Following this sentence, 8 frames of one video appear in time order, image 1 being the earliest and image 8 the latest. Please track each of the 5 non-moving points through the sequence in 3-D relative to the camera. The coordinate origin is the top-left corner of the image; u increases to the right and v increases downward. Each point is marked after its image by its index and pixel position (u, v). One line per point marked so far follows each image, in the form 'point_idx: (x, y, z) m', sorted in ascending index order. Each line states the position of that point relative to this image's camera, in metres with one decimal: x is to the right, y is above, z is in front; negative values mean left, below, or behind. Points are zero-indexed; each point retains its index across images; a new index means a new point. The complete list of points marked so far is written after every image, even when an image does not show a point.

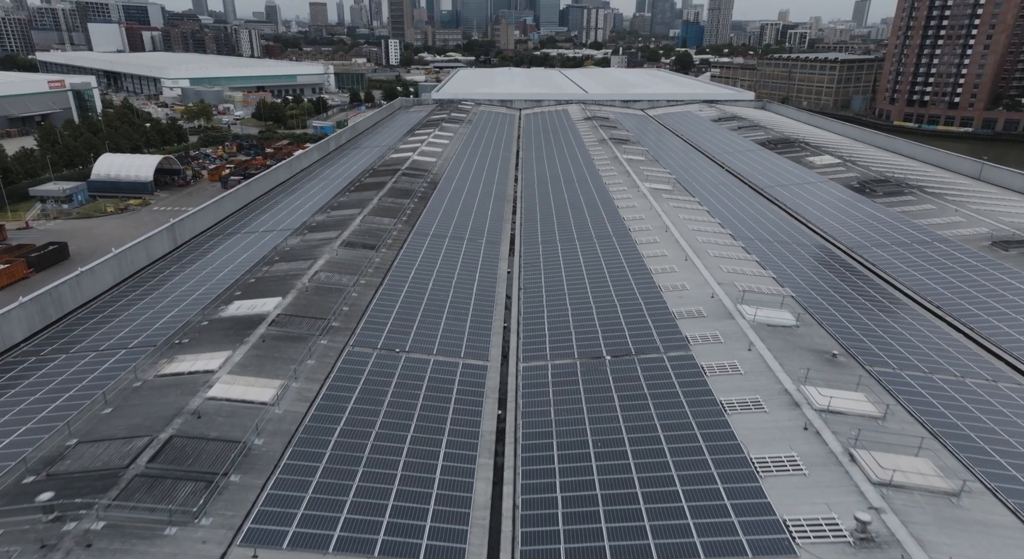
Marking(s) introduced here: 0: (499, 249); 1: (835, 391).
0: (-0.4, +0.9, +17.3) m
1: (+5.2, -1.8, +9.5) m
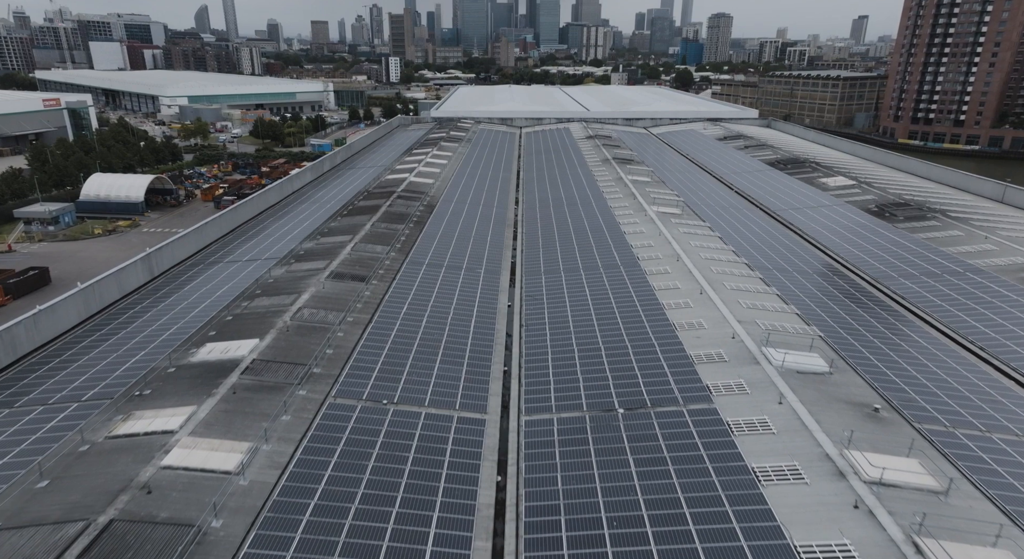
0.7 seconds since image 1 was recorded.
0: (-0.3, 0.0, +16.1) m
1: (+5.2, -2.5, +8.3) m
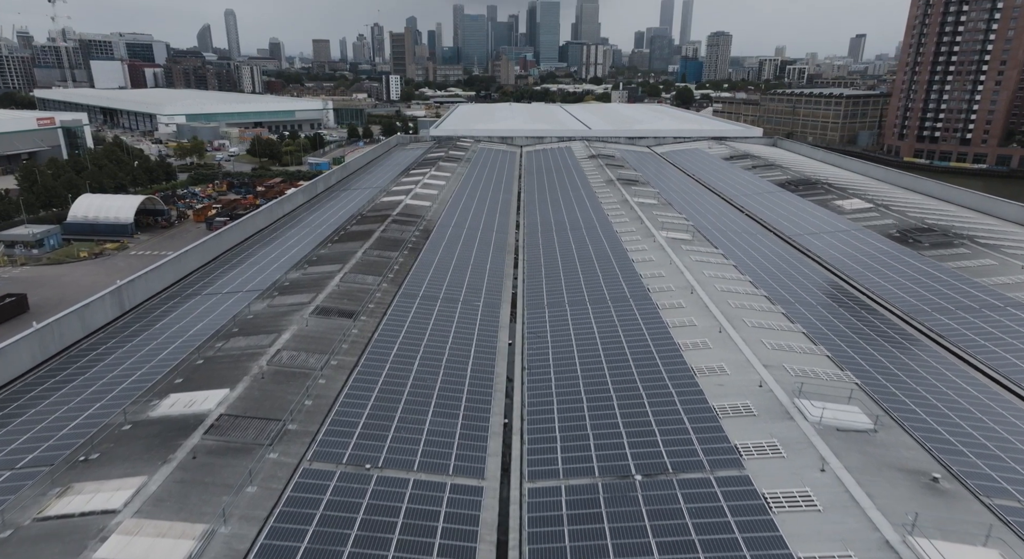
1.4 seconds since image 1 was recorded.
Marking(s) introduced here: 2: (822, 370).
0: (-0.3, -0.9, +14.9) m
1: (+5.2, -3.1, +7.0) m
2: (+5.8, -1.7, +11.1) m
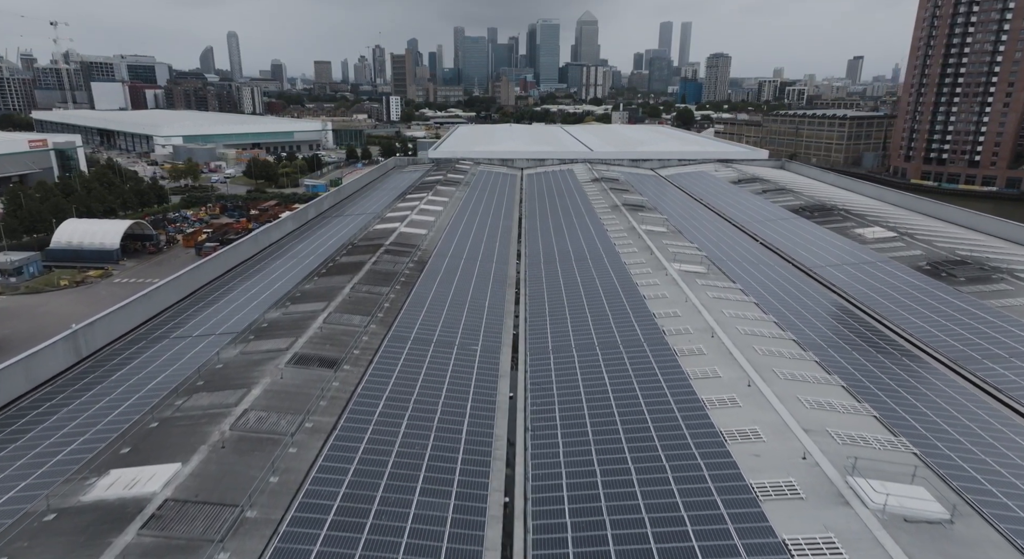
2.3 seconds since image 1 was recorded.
0: (-0.3, -1.8, +13.4) m
1: (+5.3, -3.8, +5.5) m
2: (+5.8, -2.5, +9.6) m
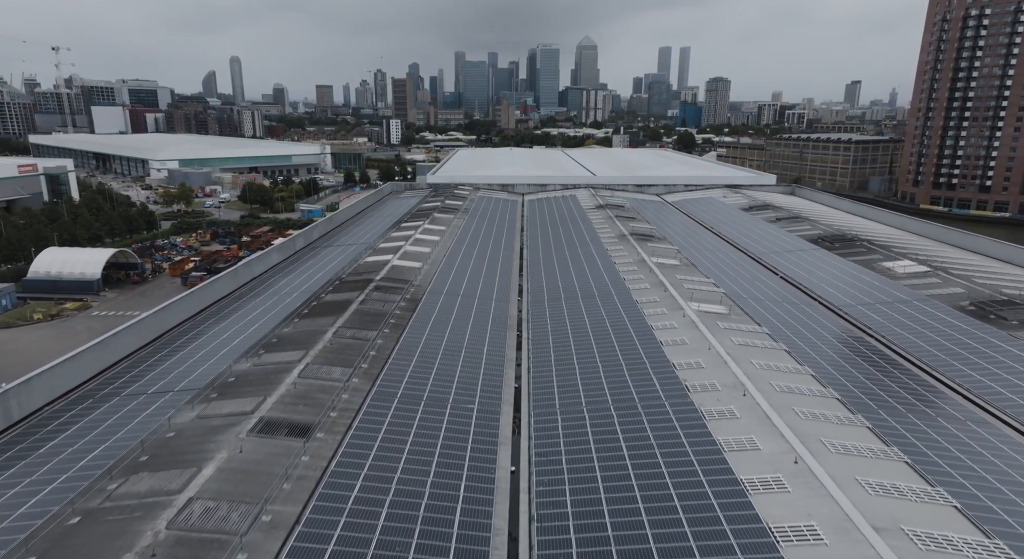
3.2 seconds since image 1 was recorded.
0: (-0.3, -2.8, +11.6) m
1: (+5.3, -4.5, +3.6) m
2: (+5.8, -3.4, +7.8) m
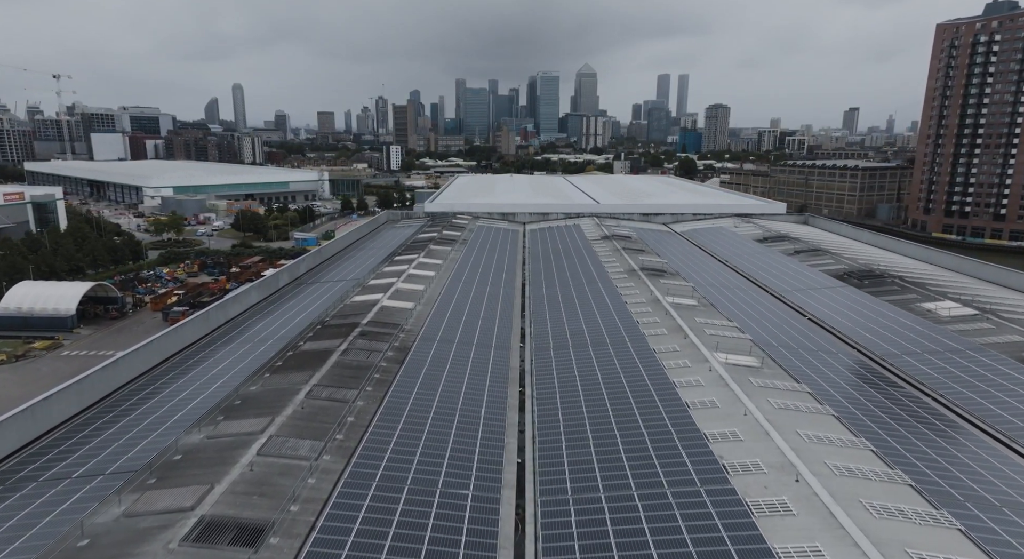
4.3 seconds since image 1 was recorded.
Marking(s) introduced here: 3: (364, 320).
0: (-0.2, -3.8, +9.5) m
1: (+5.3, -5.2, +1.4) m
2: (+5.9, -4.2, +5.6) m
3: (-4.5, -1.2, +17.9) m
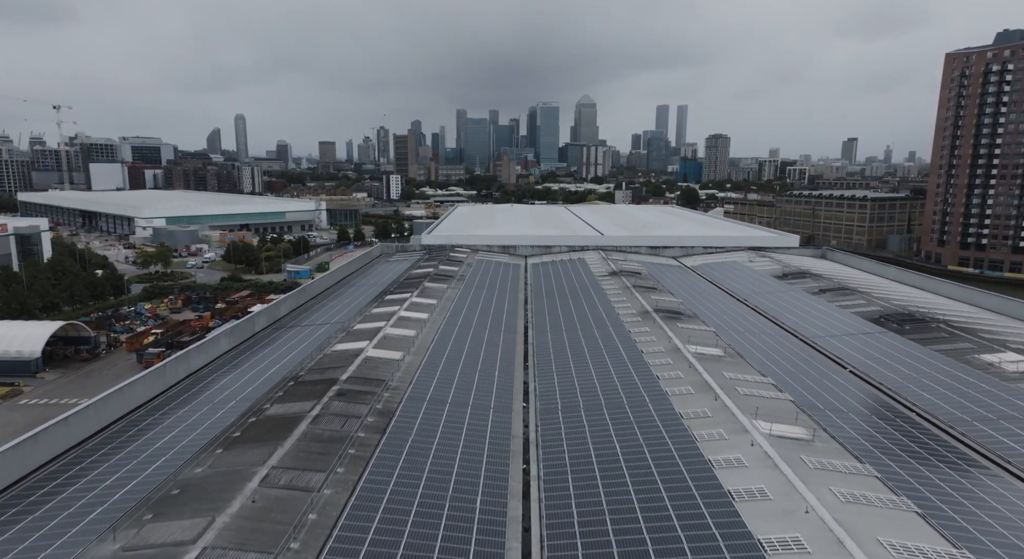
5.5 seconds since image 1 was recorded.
0: (-0.2, -4.7, +7.1) m
1: (+5.4, -5.7, -1.1) m
2: (+5.9, -4.9, +3.2) m
3: (-4.4, -2.5, +15.5) m
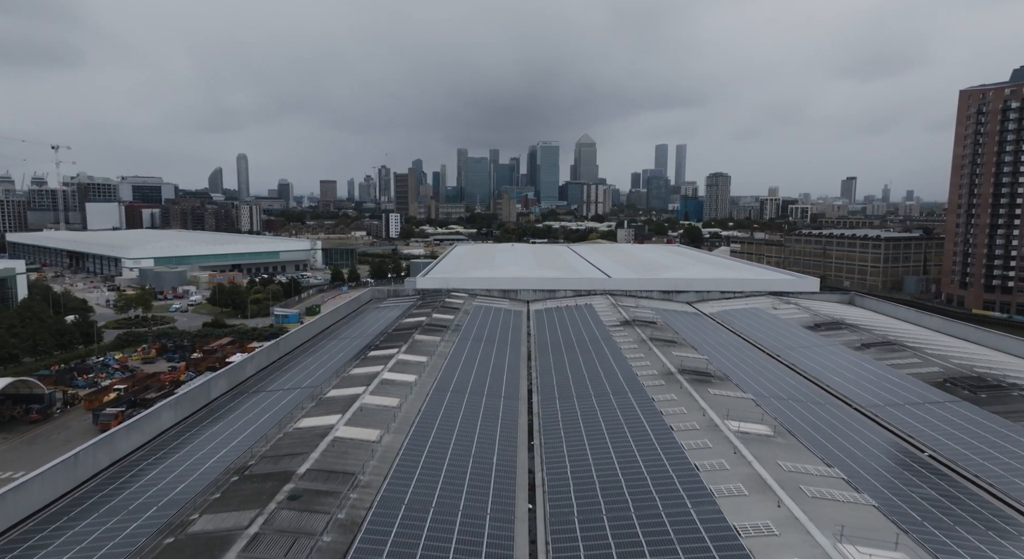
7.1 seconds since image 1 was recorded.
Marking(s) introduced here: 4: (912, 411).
0: (-0.1, -5.5, +3.7) m
1: (+5.4, -6.0, -4.5) m
2: (+6.0, -5.5, -0.2) m
3: (-4.4, -3.9, +12.3) m
4: (+11.1, -3.6, +16.5) m
